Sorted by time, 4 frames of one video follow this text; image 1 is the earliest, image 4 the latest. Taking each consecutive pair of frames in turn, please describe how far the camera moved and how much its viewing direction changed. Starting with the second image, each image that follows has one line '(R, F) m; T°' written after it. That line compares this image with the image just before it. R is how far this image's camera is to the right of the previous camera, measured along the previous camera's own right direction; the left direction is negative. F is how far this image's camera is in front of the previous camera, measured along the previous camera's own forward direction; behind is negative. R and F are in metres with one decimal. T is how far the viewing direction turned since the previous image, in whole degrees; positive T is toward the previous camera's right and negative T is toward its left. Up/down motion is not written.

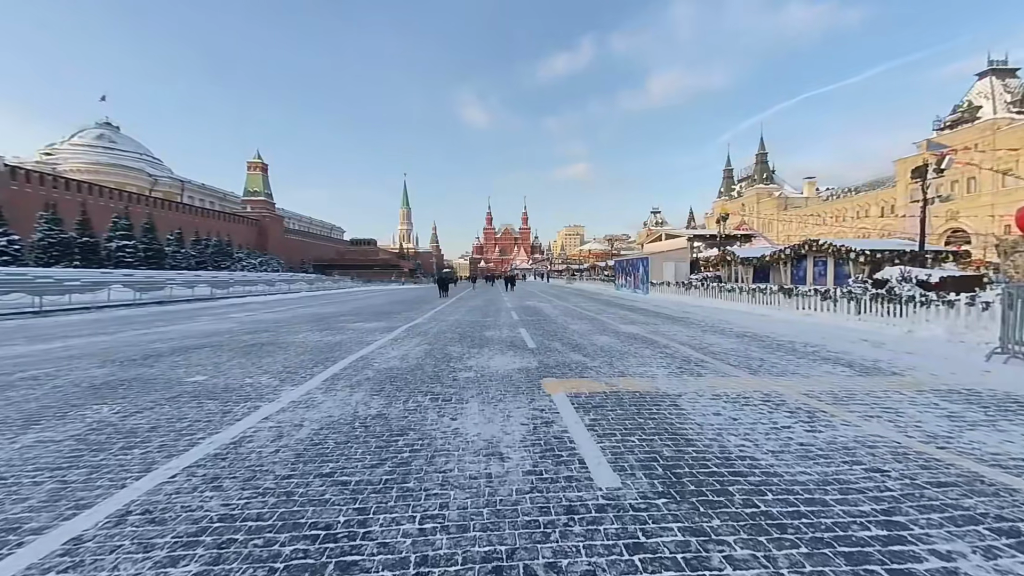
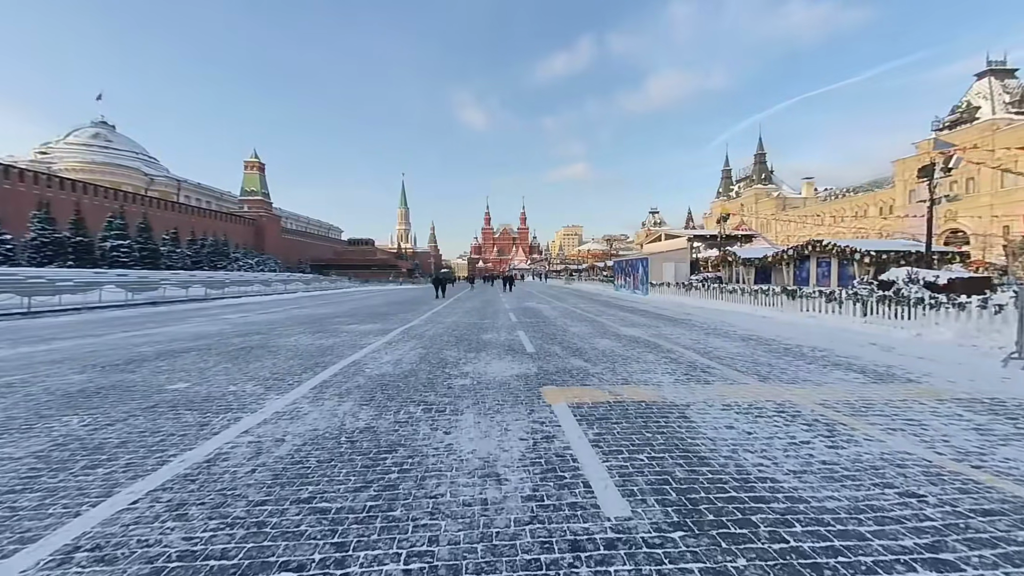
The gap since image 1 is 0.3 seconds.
(0.0, +0.3) m; 0°
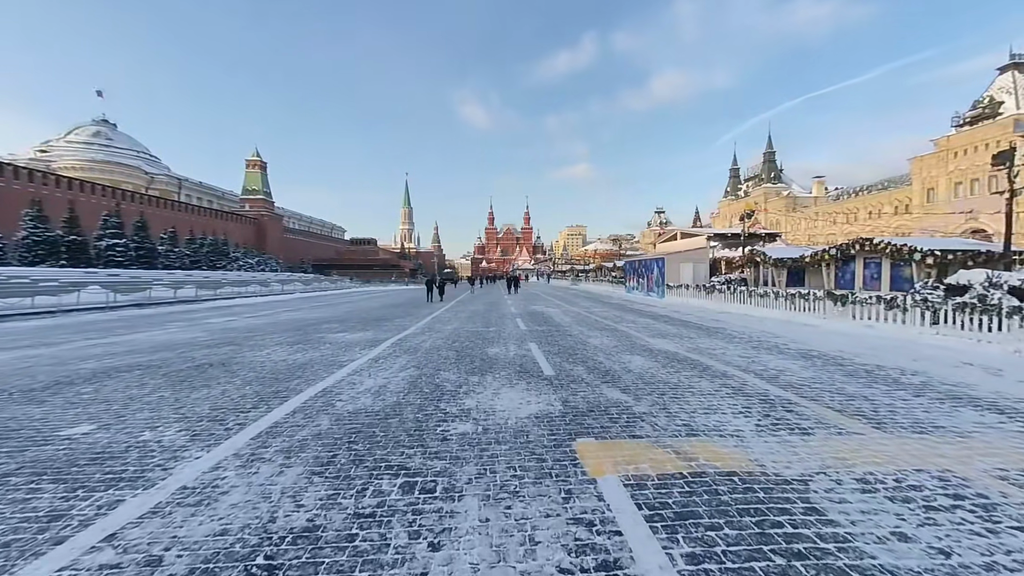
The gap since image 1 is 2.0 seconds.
(-0.2, +1.6) m; 0°
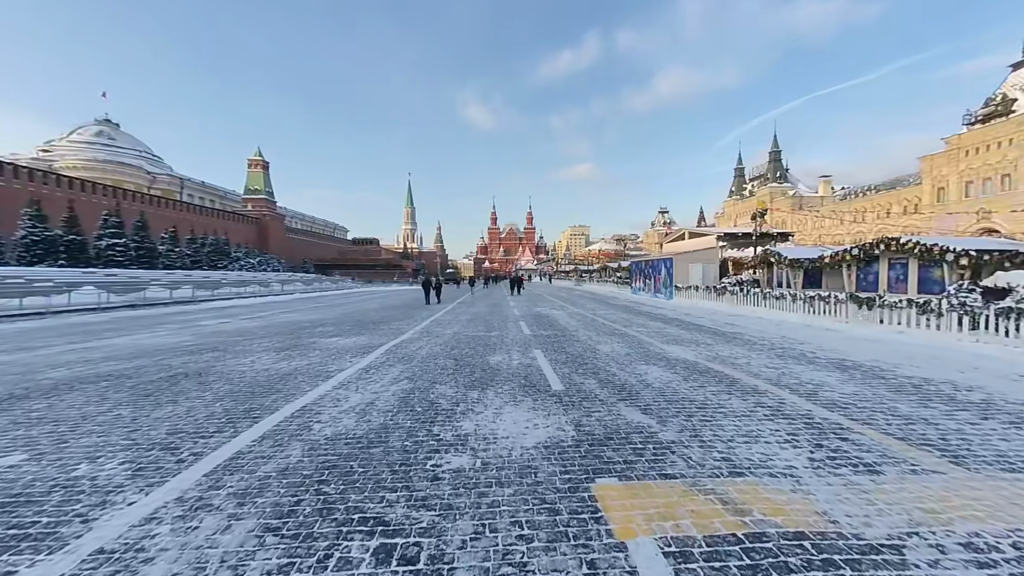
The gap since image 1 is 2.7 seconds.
(0.0, +0.7) m; 0°
